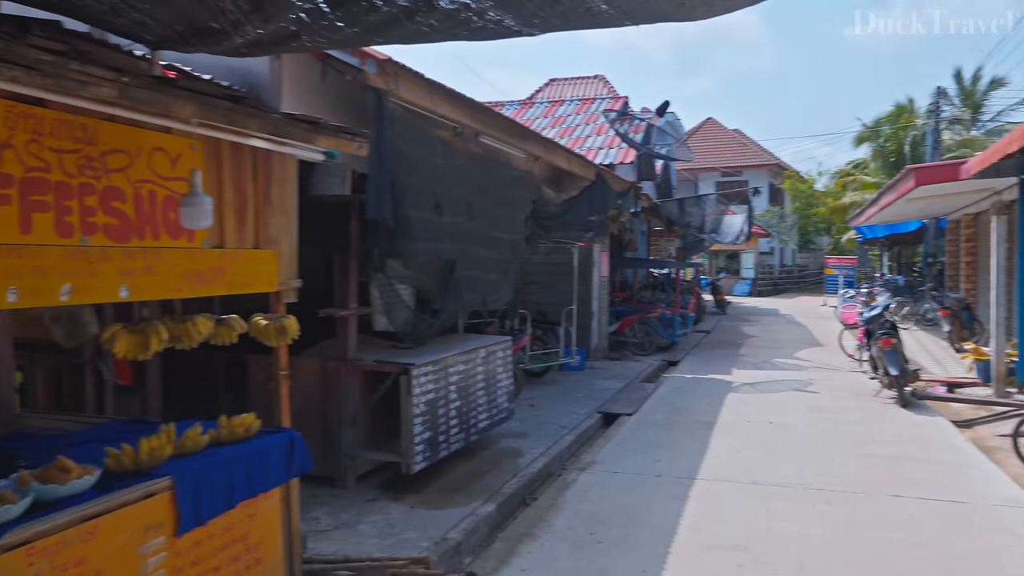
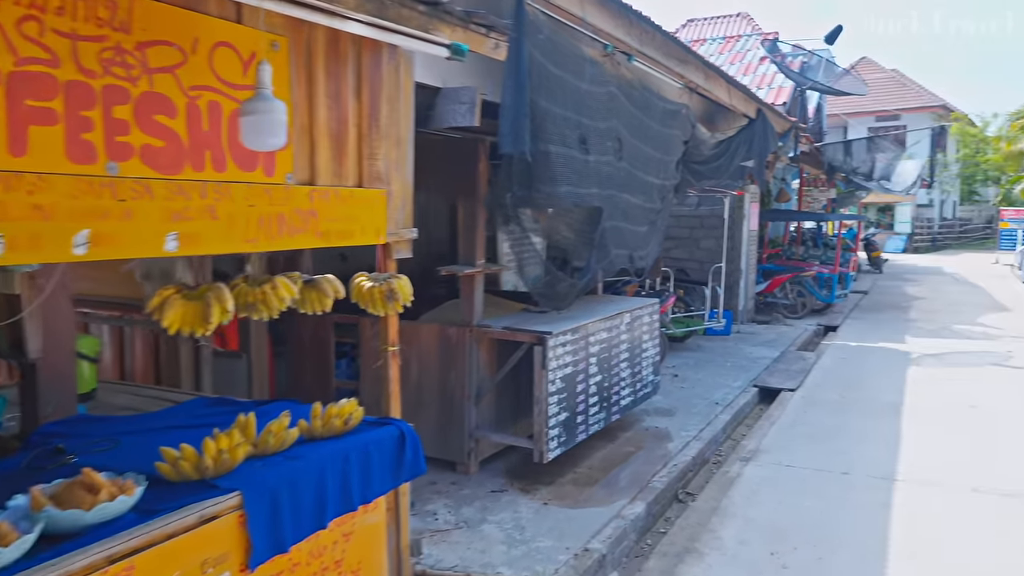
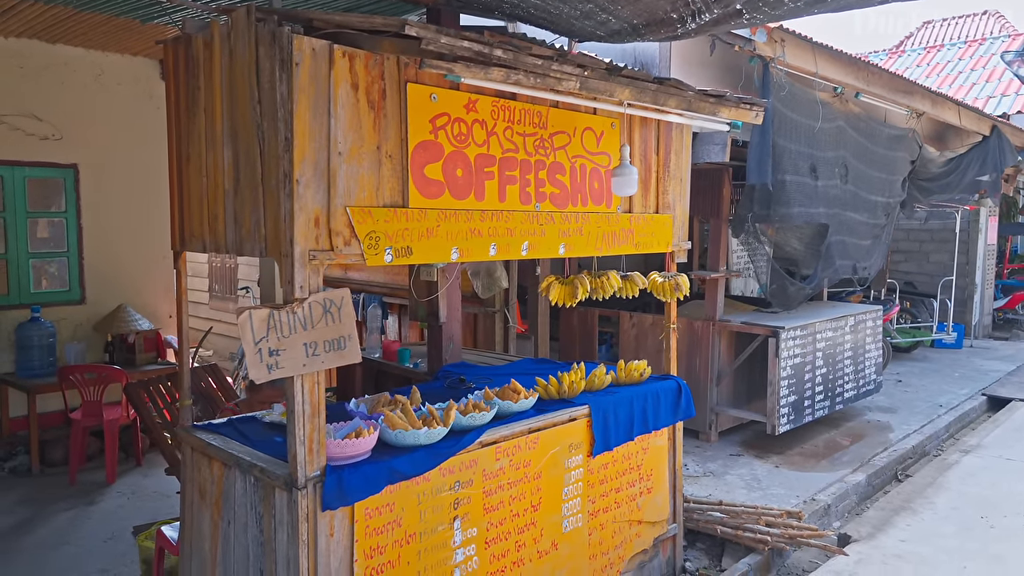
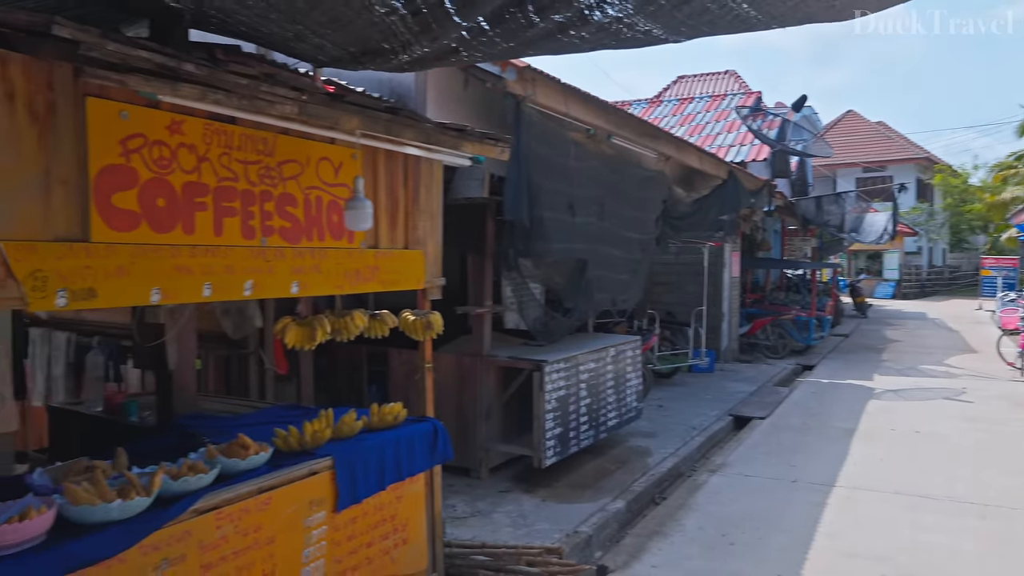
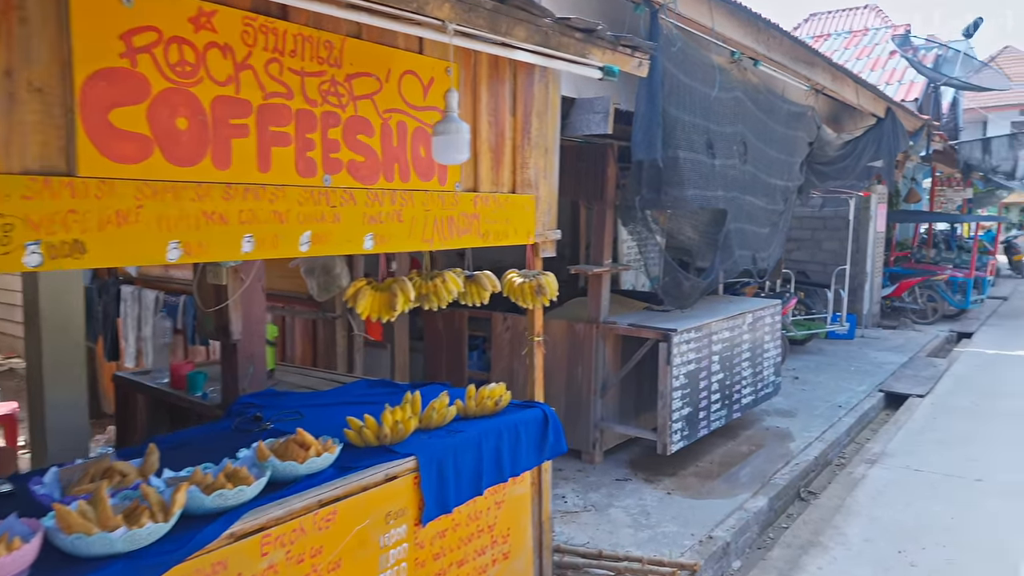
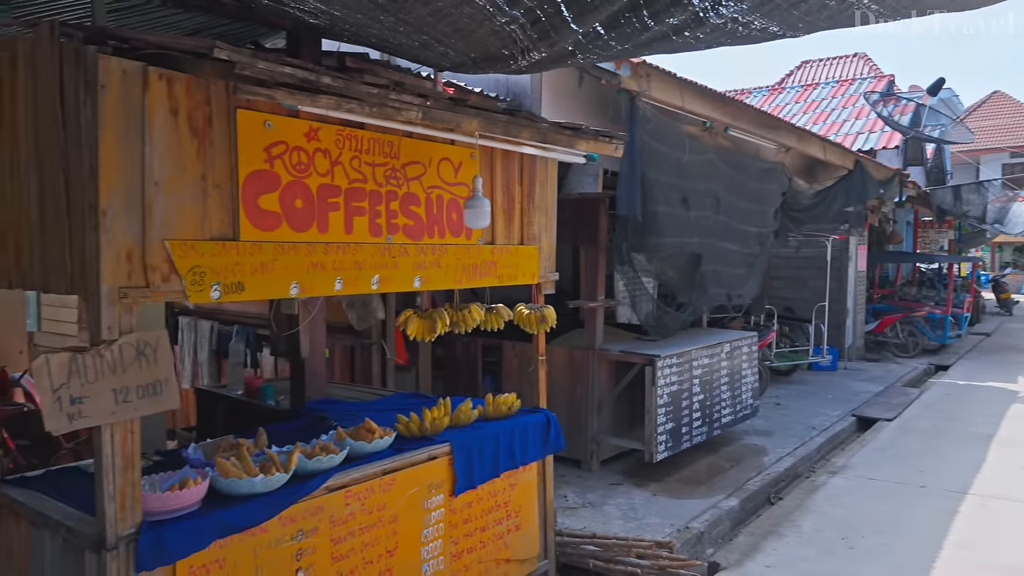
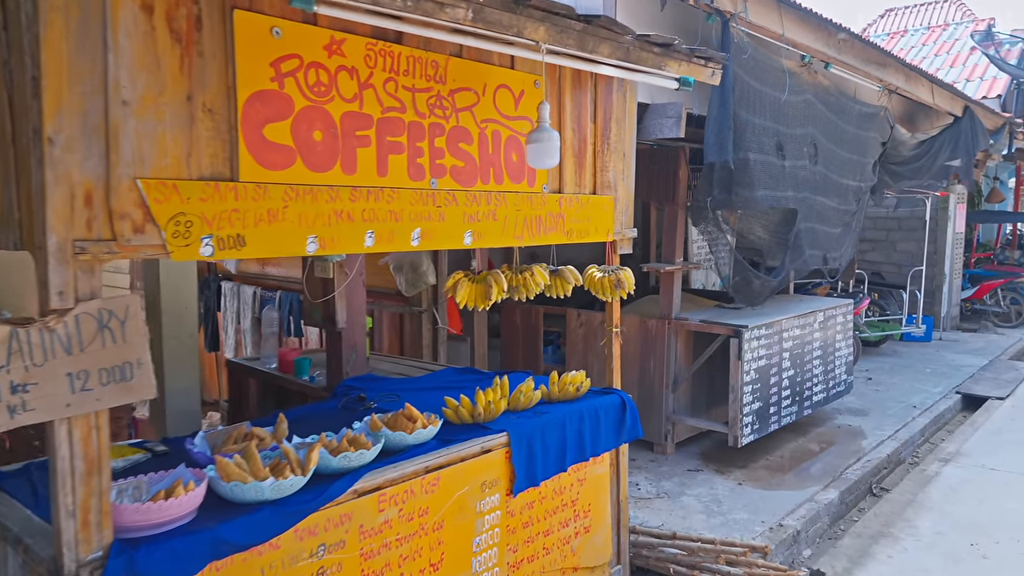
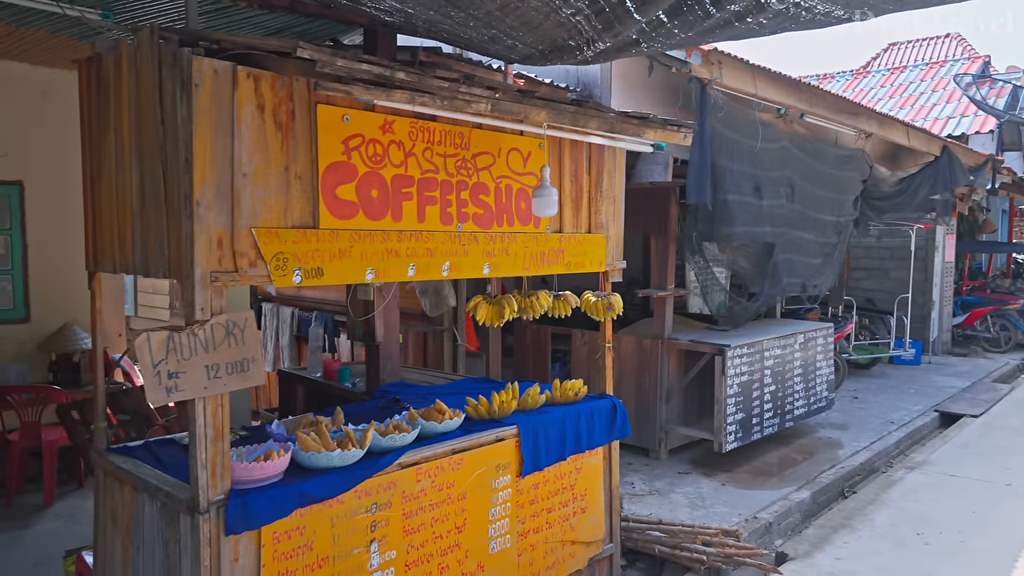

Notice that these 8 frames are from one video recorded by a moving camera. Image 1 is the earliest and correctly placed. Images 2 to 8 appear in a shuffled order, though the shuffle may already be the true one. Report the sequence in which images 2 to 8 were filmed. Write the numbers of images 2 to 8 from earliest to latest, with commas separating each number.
4, 6, 8, 3, 7, 5, 2
